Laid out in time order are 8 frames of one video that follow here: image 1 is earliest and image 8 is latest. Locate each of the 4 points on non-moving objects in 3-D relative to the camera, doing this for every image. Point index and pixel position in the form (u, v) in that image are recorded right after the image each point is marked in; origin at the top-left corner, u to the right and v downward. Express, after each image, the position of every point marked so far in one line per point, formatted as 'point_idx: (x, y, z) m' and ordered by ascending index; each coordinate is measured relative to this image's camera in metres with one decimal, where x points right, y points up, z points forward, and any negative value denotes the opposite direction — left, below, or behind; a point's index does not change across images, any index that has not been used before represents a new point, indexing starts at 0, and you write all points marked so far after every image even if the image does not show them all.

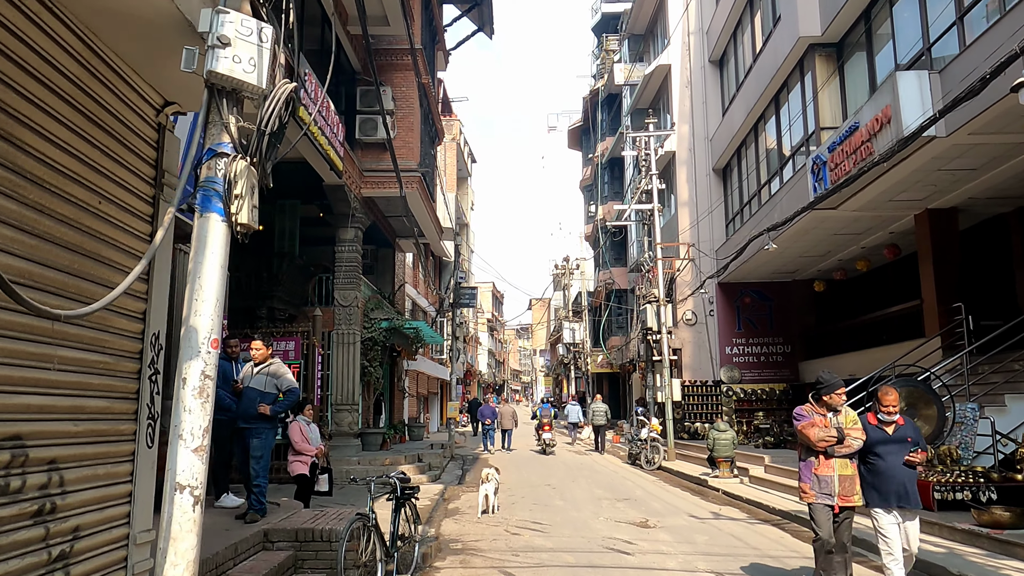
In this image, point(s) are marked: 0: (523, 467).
0: (+0.2, -3.6, +15.6) m
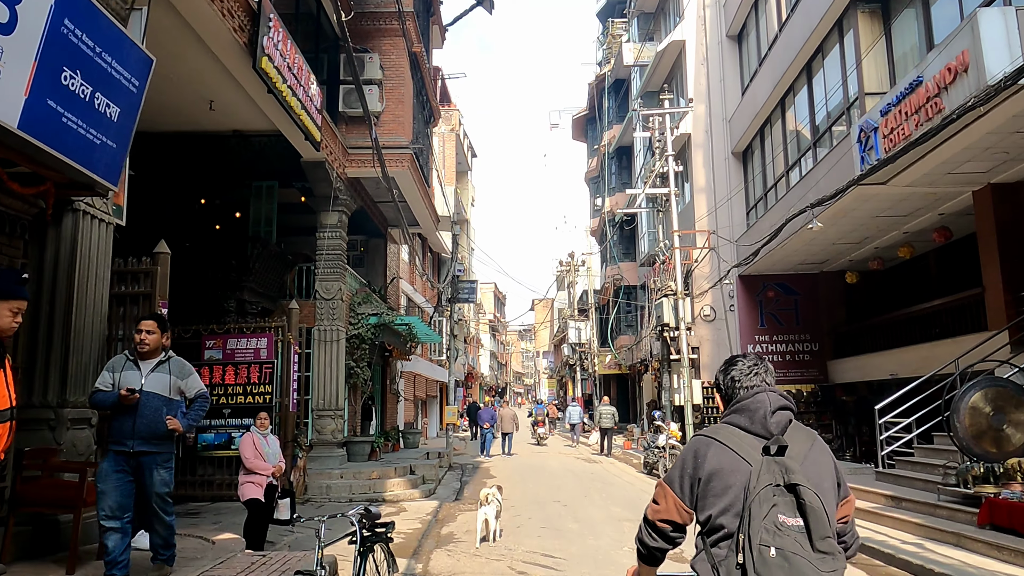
0: (+0.3, -3.5, +14.0) m
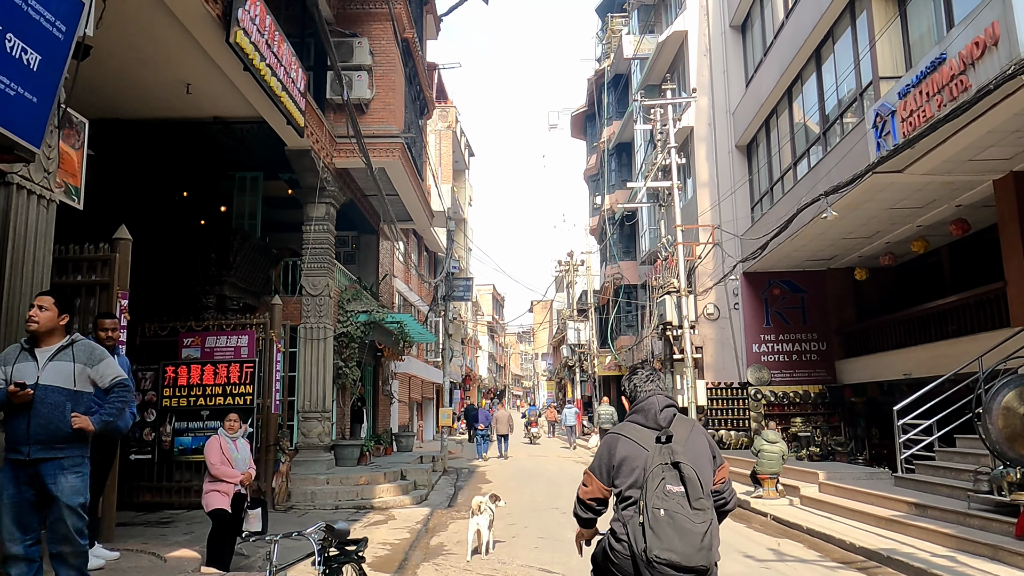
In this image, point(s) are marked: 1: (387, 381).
0: (+0.2, -3.4, +13.4) m
1: (-2.8, -2.1, +17.2) m
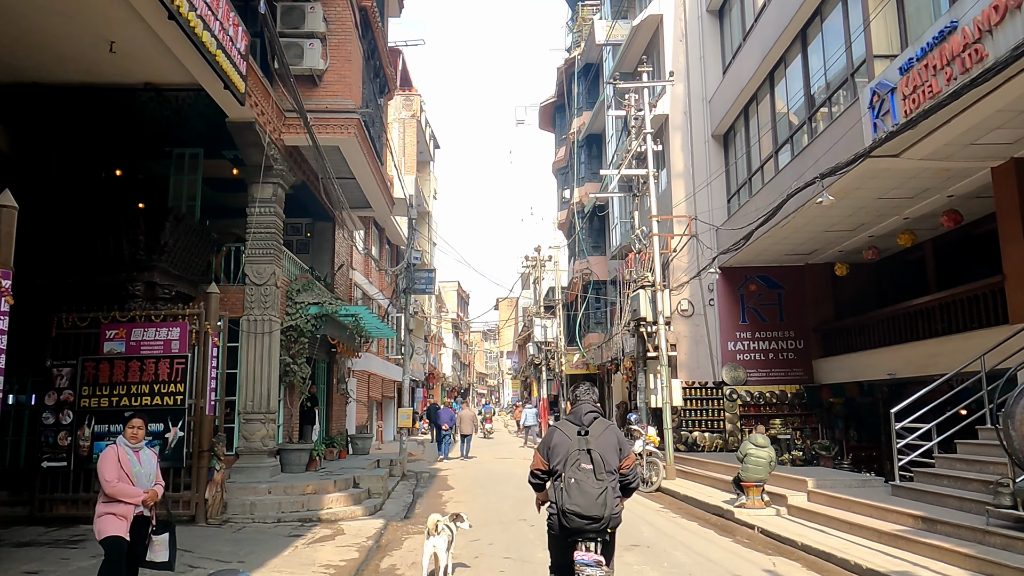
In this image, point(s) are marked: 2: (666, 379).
0: (-0.4, -3.3, +12.4) m
1: (-3.6, -1.9, +16.1) m
2: (+2.8, -1.7, +14.1) m
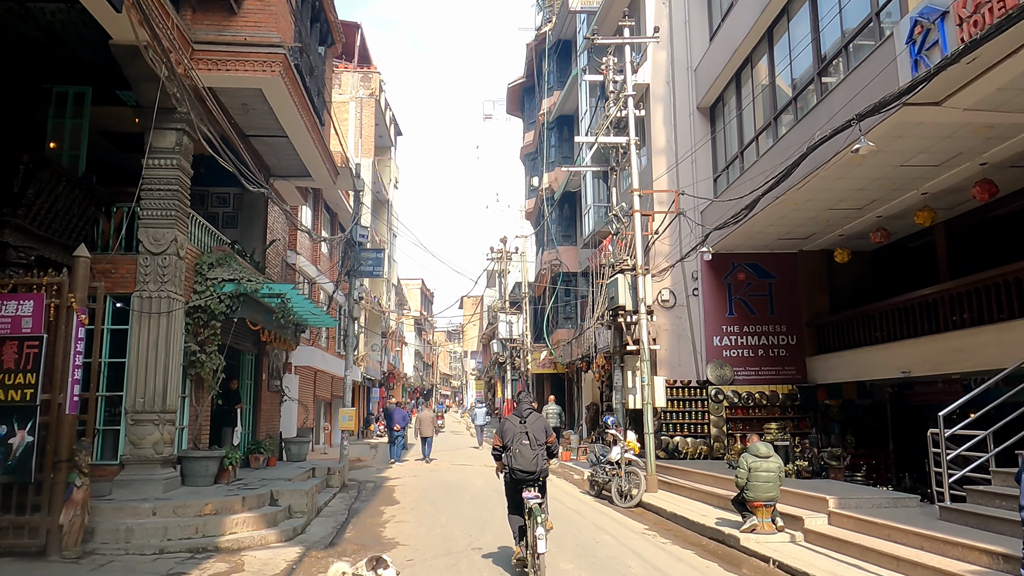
0: (-1.0, -3.0, +10.4) m
1: (-4.3, -1.6, +14.0) m
2: (+2.1, -1.4, +12.2) m
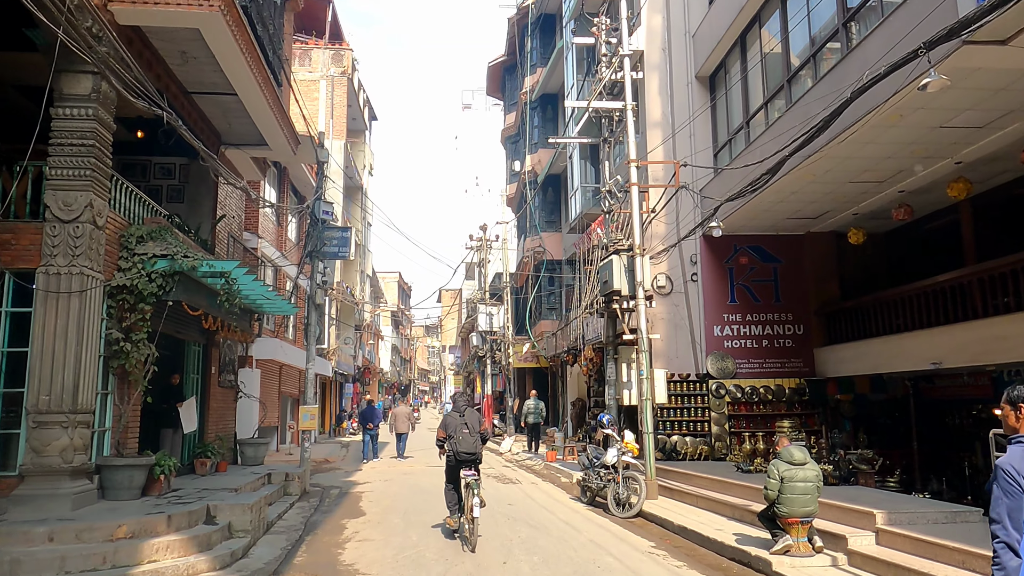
0: (-1.2, -2.7, +9.0) m
1: (-4.6, -1.3, +12.5) m
2: (+1.9, -1.1, +10.9) m
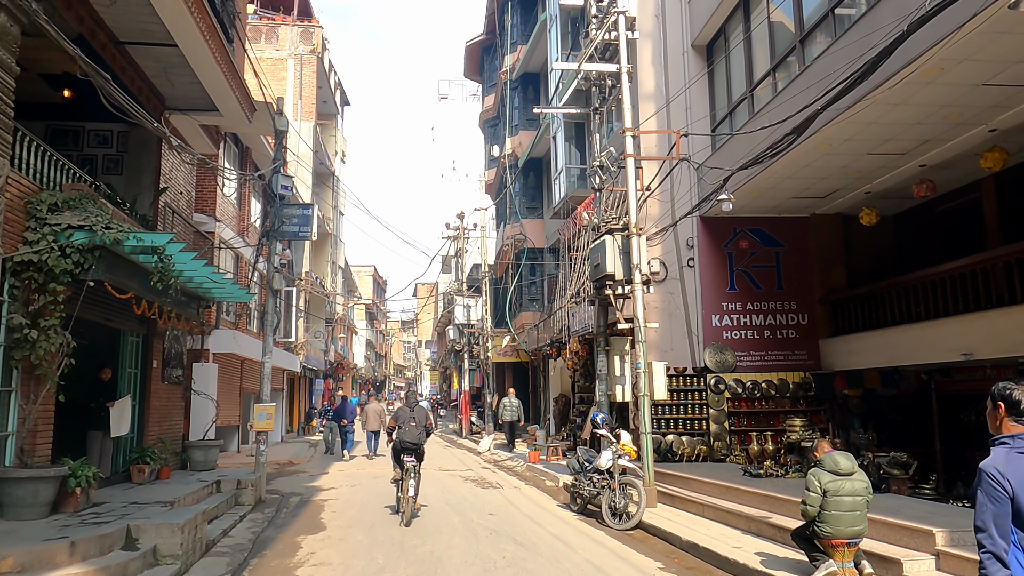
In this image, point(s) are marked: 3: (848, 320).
0: (-1.3, -2.5, +7.8) m
1: (-4.9, -1.1, +11.2) m
2: (+1.7, -0.9, +9.8) m
3: (+5.3, -0.5, +12.2) m
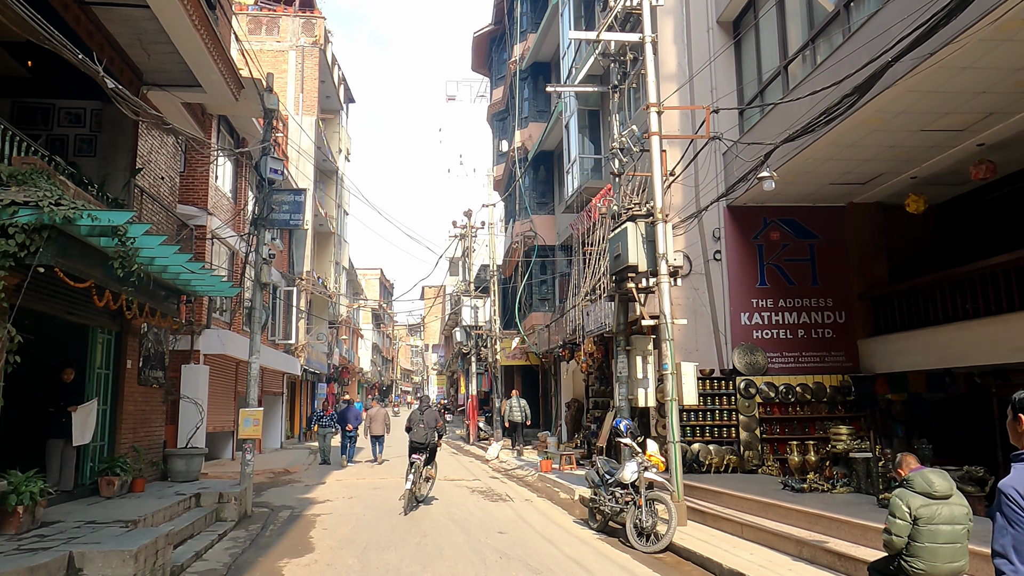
0: (-1.2, -2.4, +6.8) m
1: (-4.7, -1.0, +10.2) m
2: (+1.8, -0.8, +8.8) m
3: (+5.5, -0.4, +11.1) m
